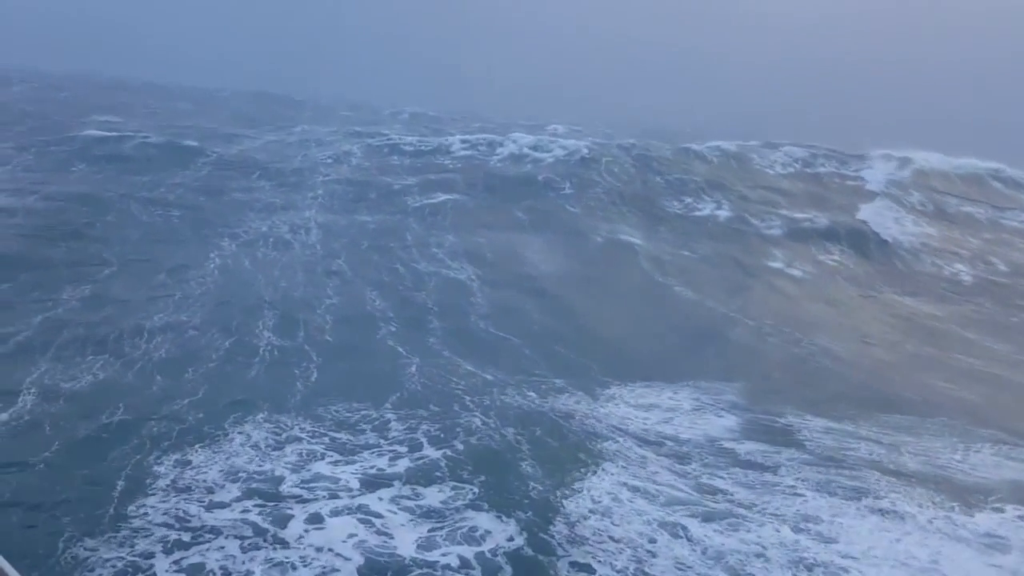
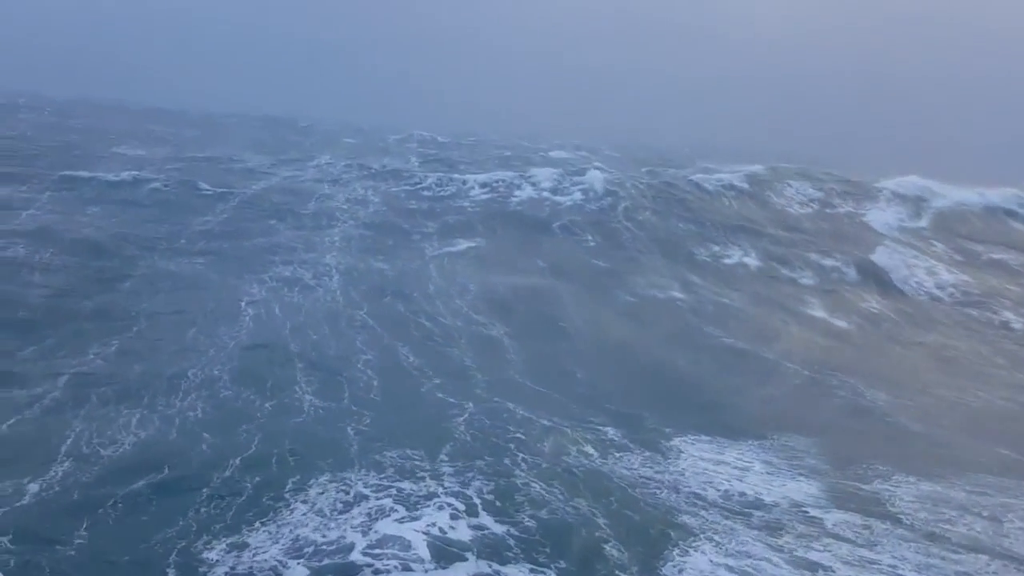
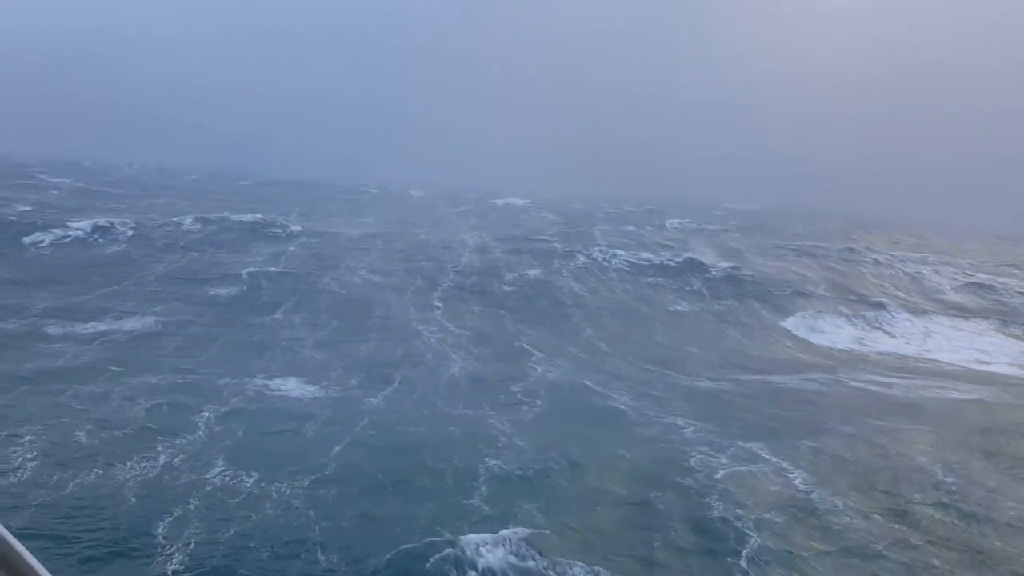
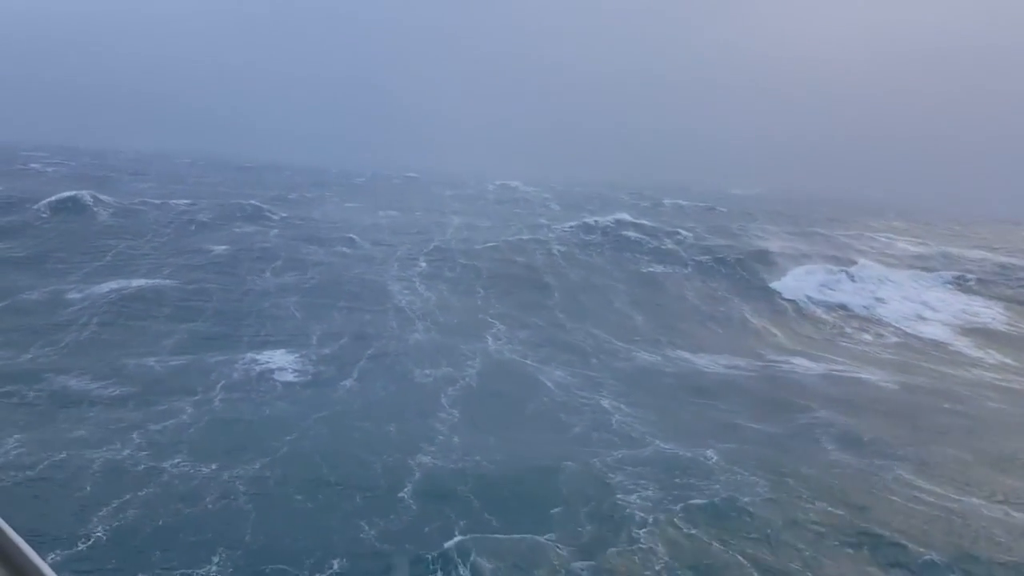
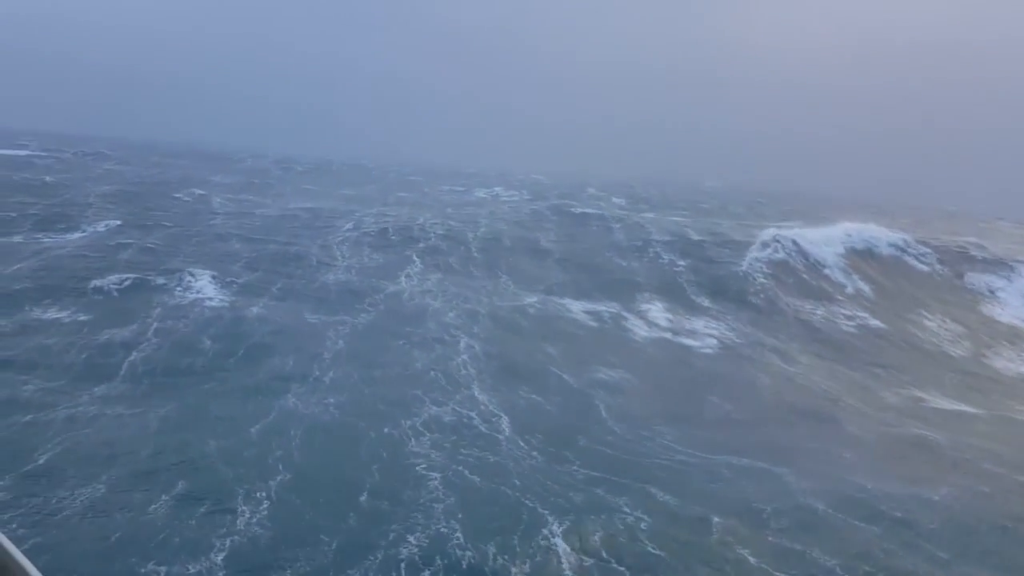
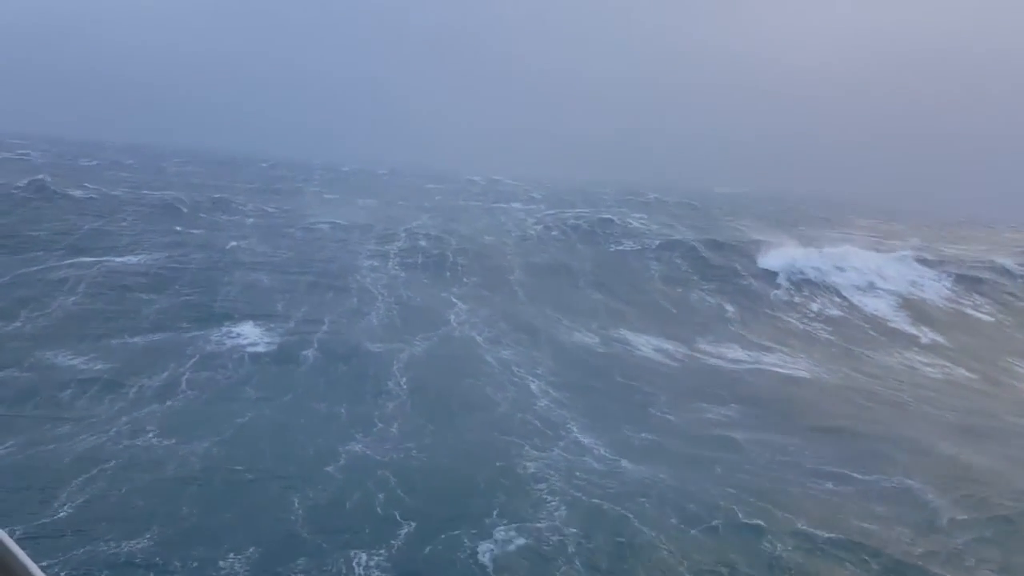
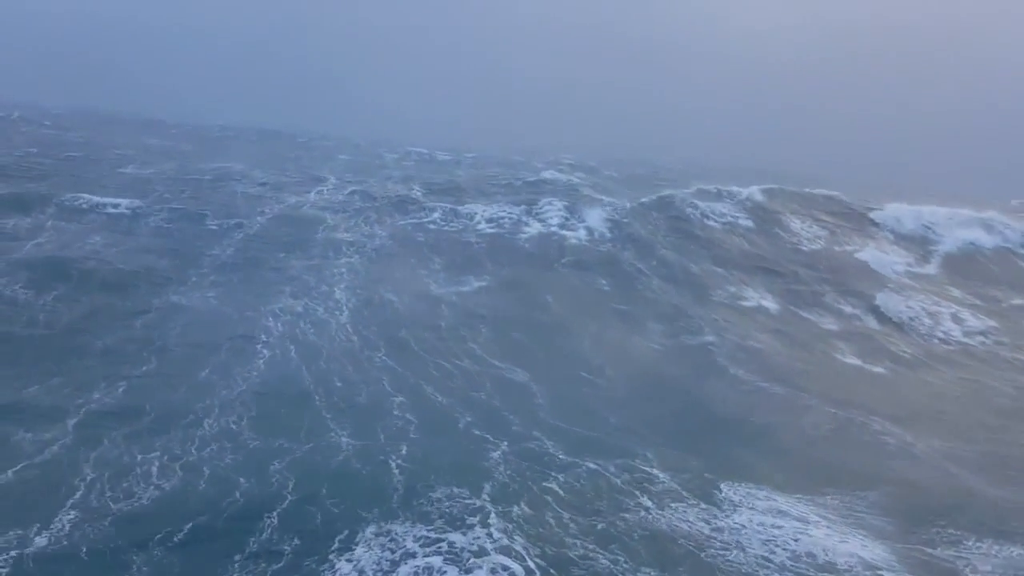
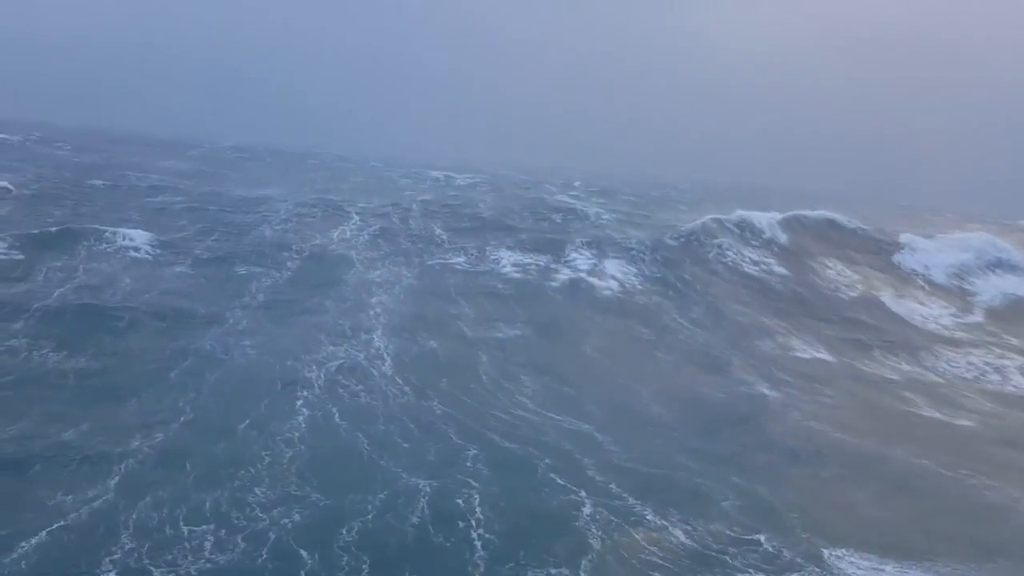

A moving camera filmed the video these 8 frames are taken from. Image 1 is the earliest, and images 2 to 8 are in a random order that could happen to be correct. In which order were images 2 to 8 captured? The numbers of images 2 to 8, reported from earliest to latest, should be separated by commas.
2, 7, 8, 5, 6, 4, 3
